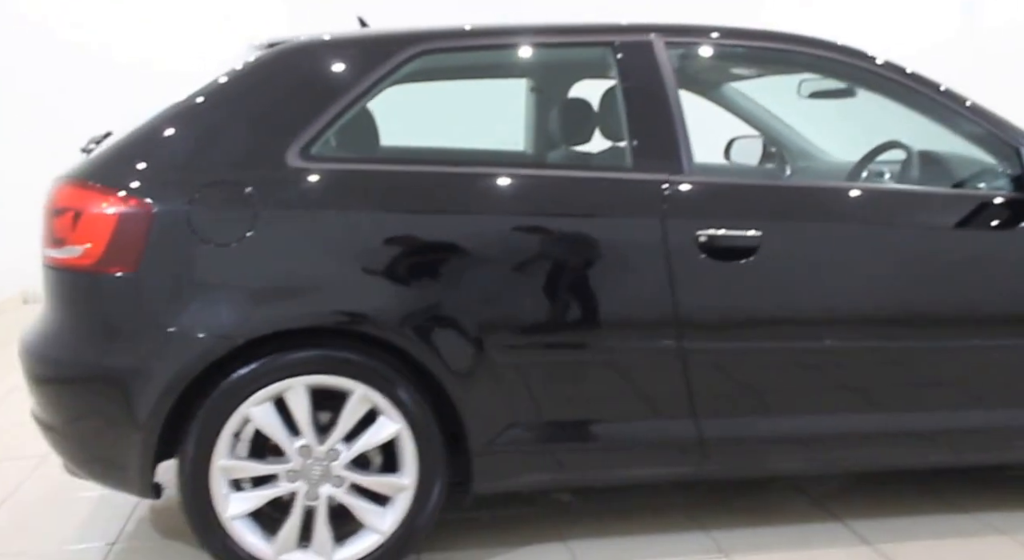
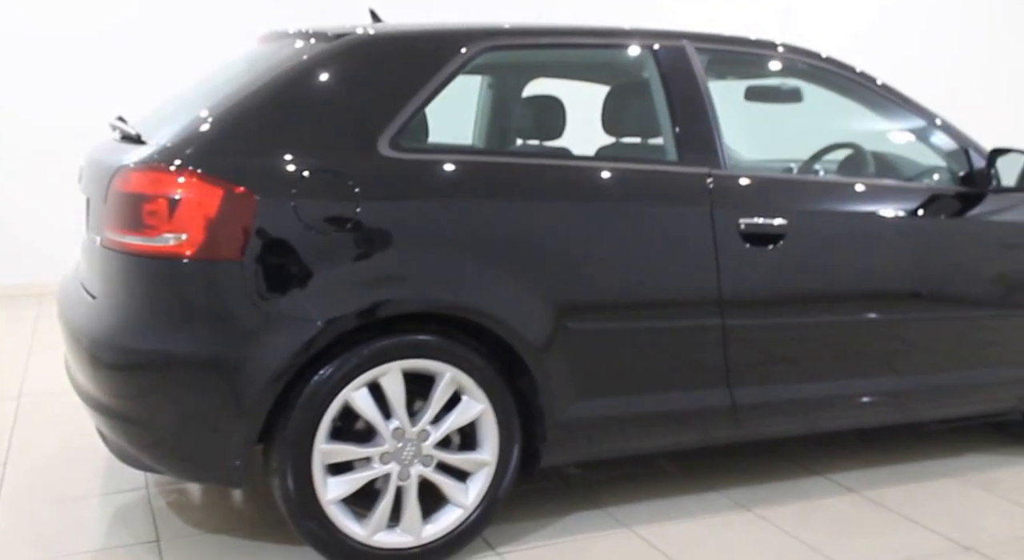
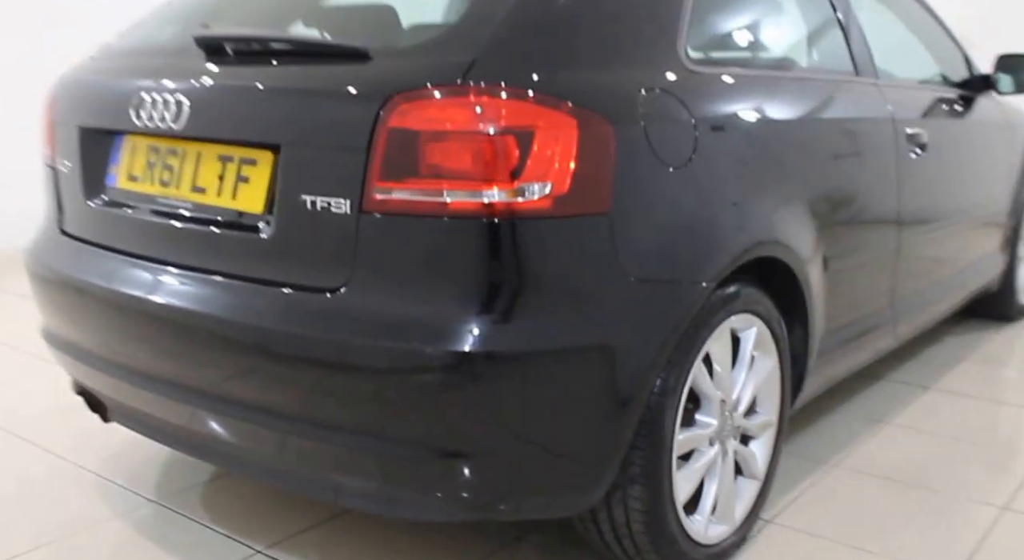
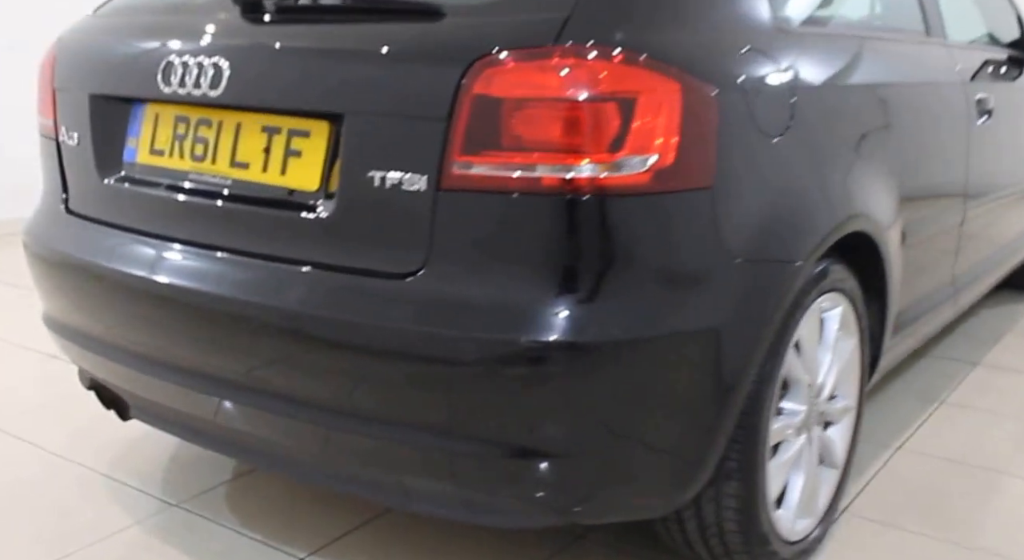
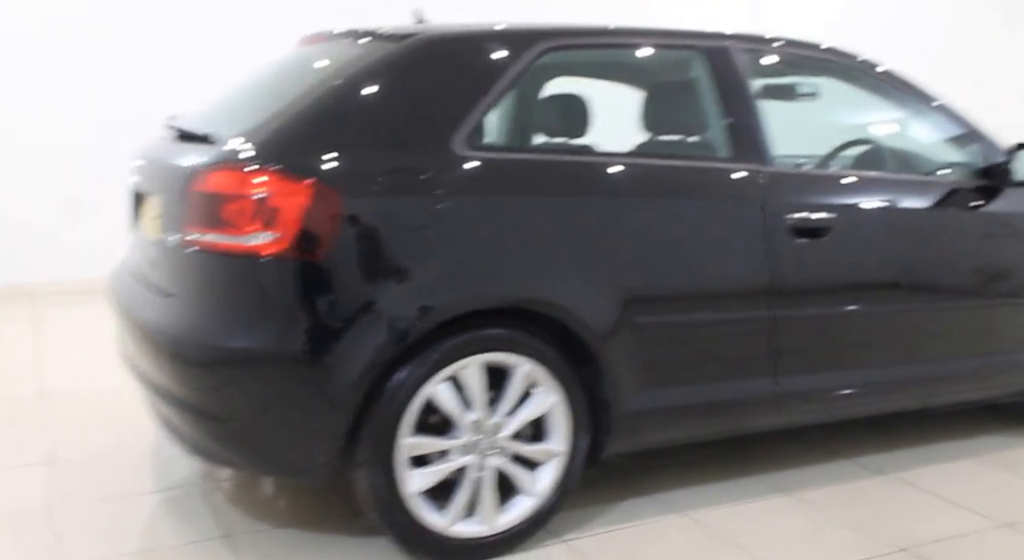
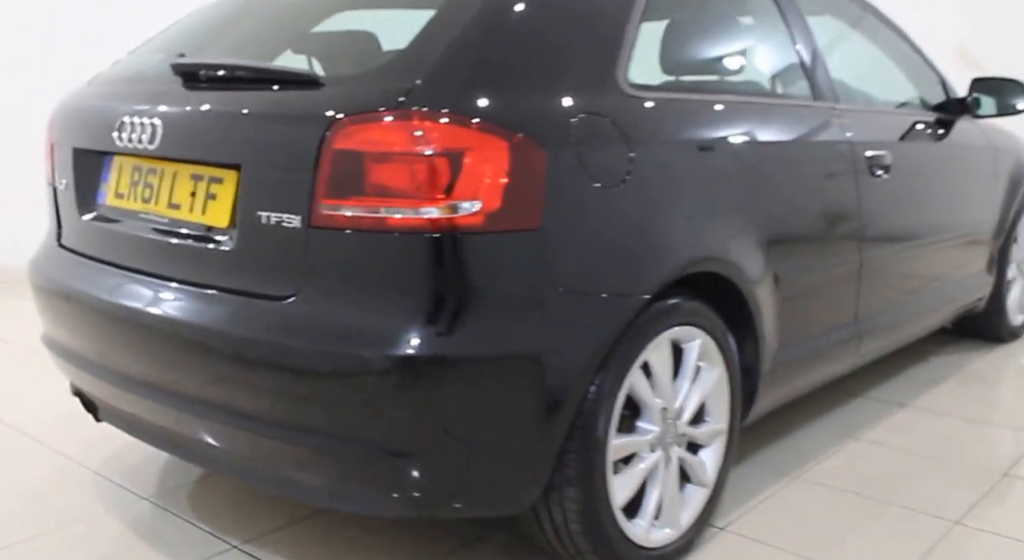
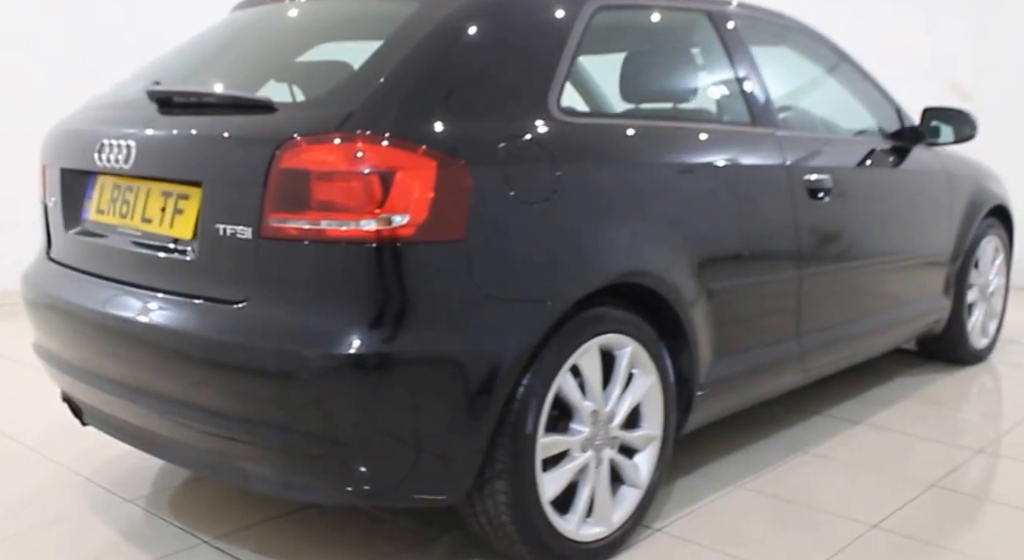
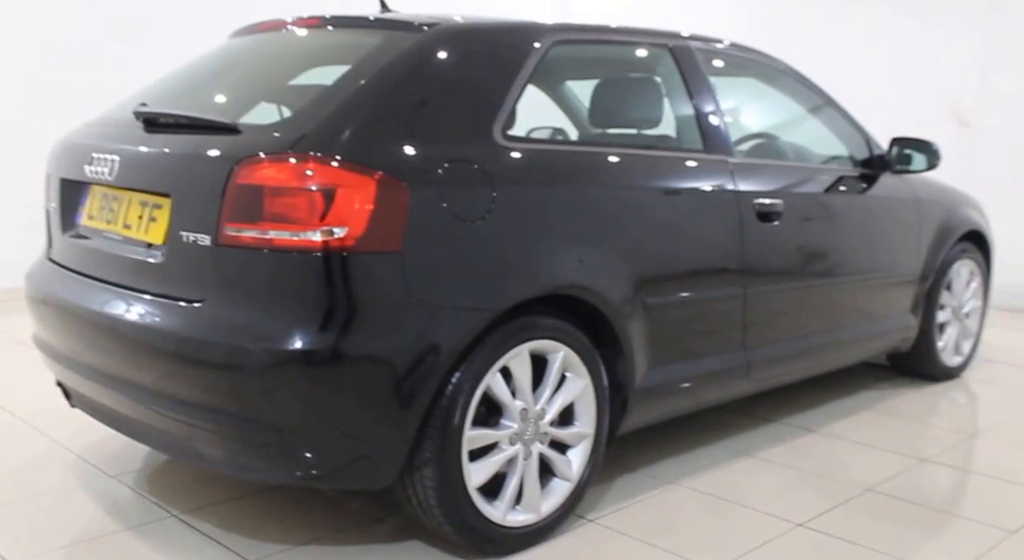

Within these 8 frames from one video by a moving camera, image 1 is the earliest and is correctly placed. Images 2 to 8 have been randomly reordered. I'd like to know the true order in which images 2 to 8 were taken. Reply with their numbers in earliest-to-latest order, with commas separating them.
2, 5, 8, 7, 6, 3, 4
